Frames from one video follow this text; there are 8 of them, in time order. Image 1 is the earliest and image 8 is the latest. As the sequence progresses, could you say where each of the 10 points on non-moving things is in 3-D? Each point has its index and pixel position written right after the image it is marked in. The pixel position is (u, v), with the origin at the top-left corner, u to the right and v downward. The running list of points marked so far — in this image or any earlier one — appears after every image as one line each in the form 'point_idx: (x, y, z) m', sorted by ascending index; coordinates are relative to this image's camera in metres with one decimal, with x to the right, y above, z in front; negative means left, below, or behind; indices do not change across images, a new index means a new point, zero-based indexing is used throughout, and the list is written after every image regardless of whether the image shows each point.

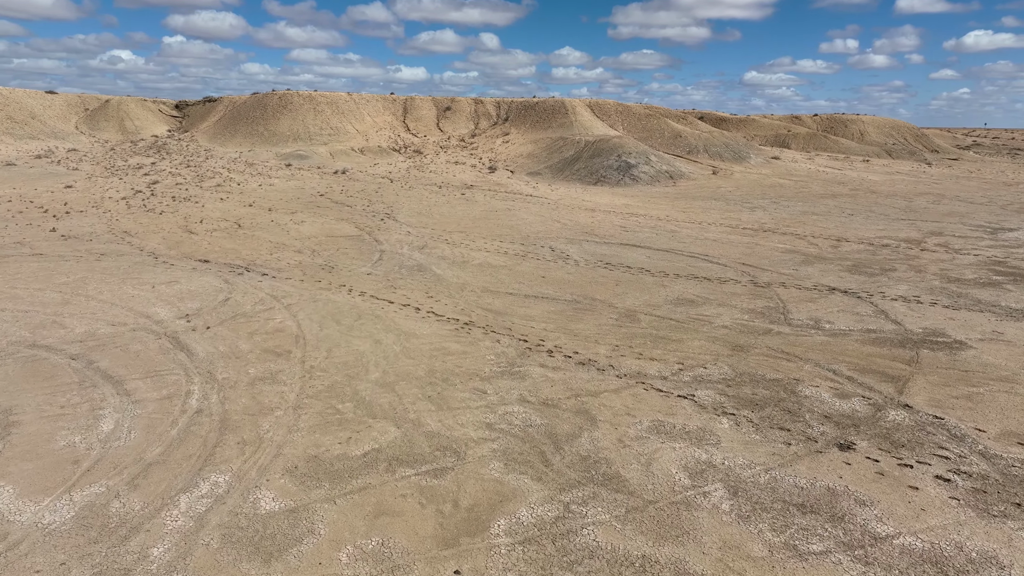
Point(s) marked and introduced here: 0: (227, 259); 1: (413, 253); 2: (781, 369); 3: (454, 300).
0: (-7.4, +0.7, +18.1) m
1: (-2.8, +0.9, +19.6) m
2: (+4.2, -1.3, +10.9) m
3: (-1.2, -0.3, +14.9) m
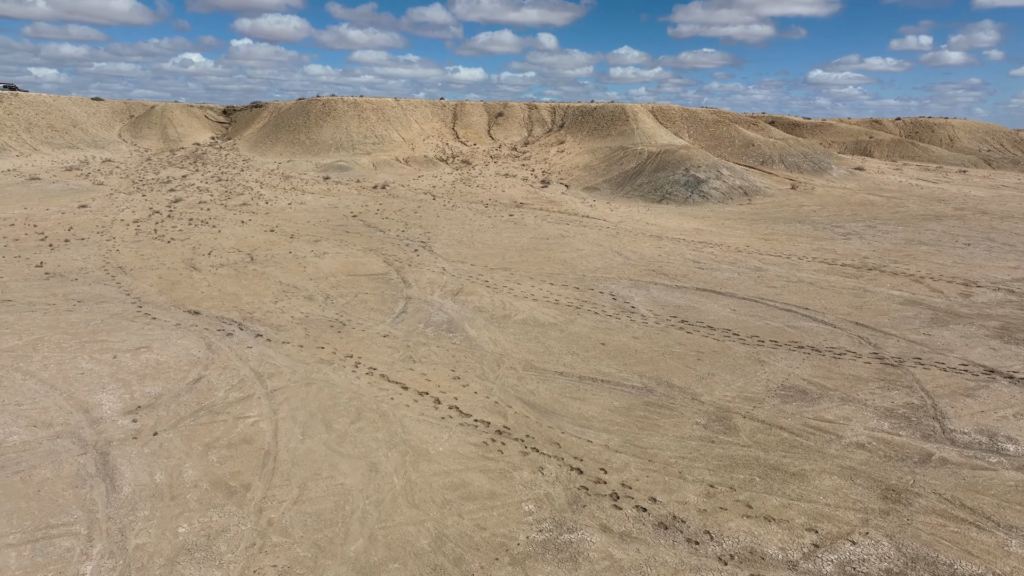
0: (-6.3, -0.5, +15.1) m
1: (-1.6, -0.4, +16.2) m
2: (+4.7, -2.7, +7.1) m
3: (-0.4, -1.6, +11.5) m
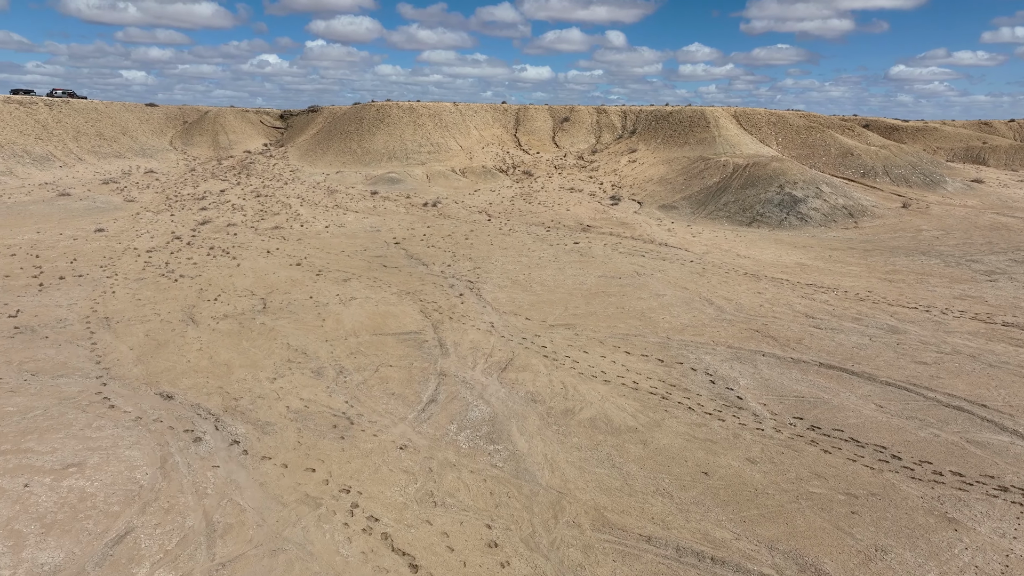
0: (-5.2, -1.8, +11.7) m
1: (-0.4, -1.7, +12.5) m
2: (+5.0, -4.2, +2.8) m
3: (+0.3, -3.0, +7.6) m
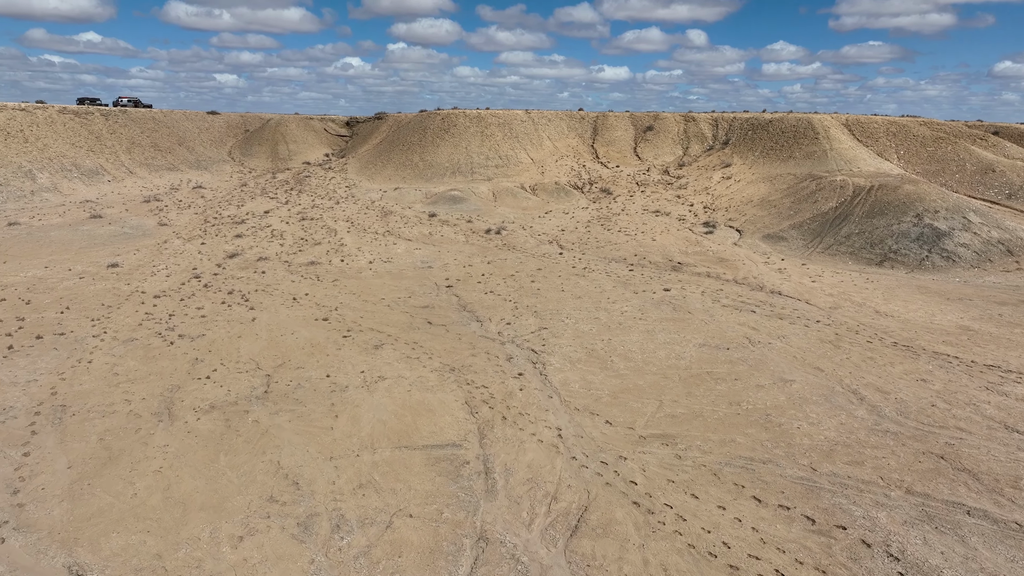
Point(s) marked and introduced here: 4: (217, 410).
0: (-4.4, -3.2, +8.0) m
1: (+0.4, -3.3, +8.2) m
2: (+4.8, -5.8, -2.0) m
3: (+0.6, -4.5, +3.3) m
4: (-5.1, -2.1, +12.0) m
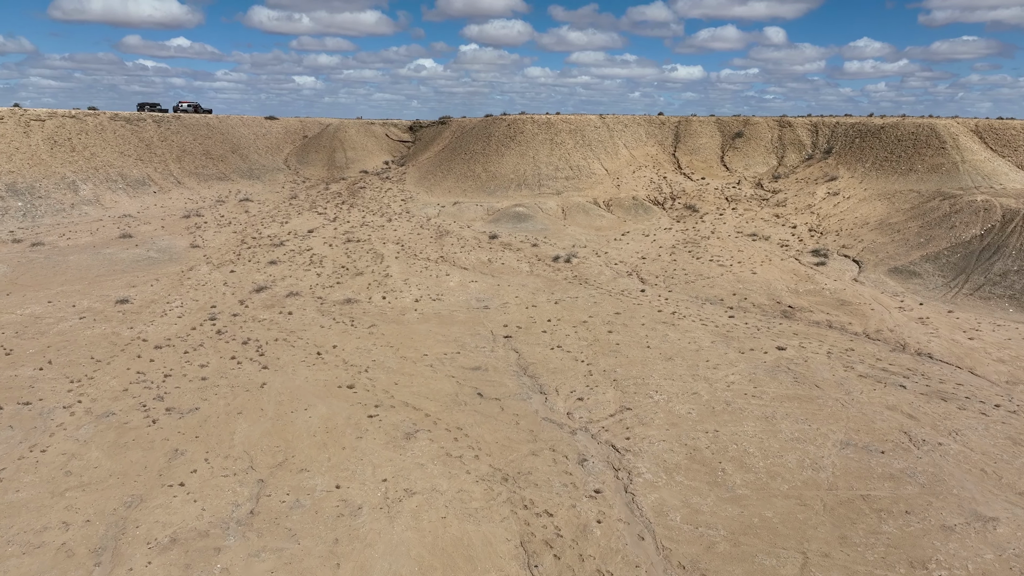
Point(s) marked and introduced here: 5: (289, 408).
0: (-3.9, -4.3, +4.6) m
1: (+0.9, -4.5, +4.4) m
2: (+4.2, -7.1, -6.1) m
3: (+0.6, -5.8, -0.5) m
4: (-4.2, -3.2, +8.7) m
5: (-4.0, -2.1, +12.6) m
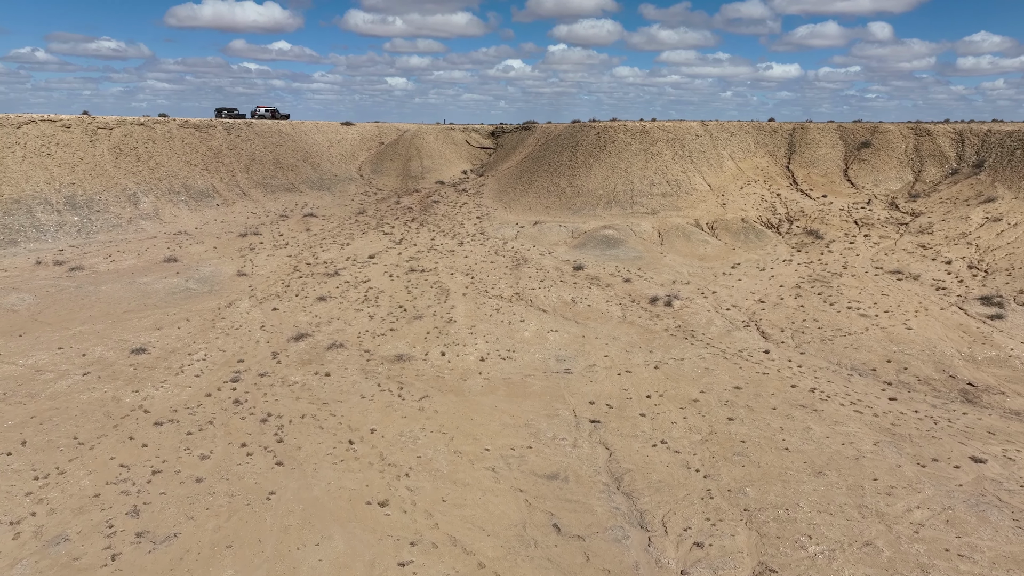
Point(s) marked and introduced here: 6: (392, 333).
0: (-3.7, -5.5, +1.3) m
1: (+1.0, -5.8, +0.5) m
2: (+3.0, -8.5, -10.3) m
3: (+0.1, -7.0, -4.3) m
4: (-3.5, -4.4, +5.4) m
5: (-2.8, -3.3, +9.3) m
6: (-2.9, -1.1, +16.8) m
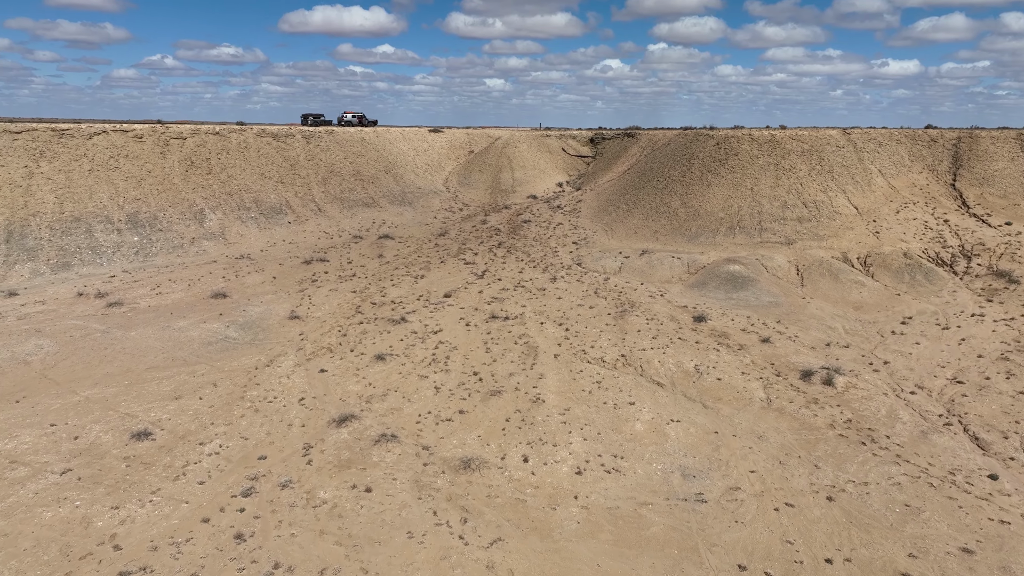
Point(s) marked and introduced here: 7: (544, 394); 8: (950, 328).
0: (-3.9, -6.7, -2.4) m
1: (+0.7, -7.2, -3.8) m
2: (+1.2, -9.9, -14.8) m
3: (-0.9, -8.4, -8.4) m
4: (-3.1, -5.6, +1.7) m
5: (-1.9, -4.6, +5.4) m
6: (-1.0, -2.4, +12.9) m
7: (+0.6, -2.1, +13.8) m
8: (+11.1, -0.9, +17.7) m
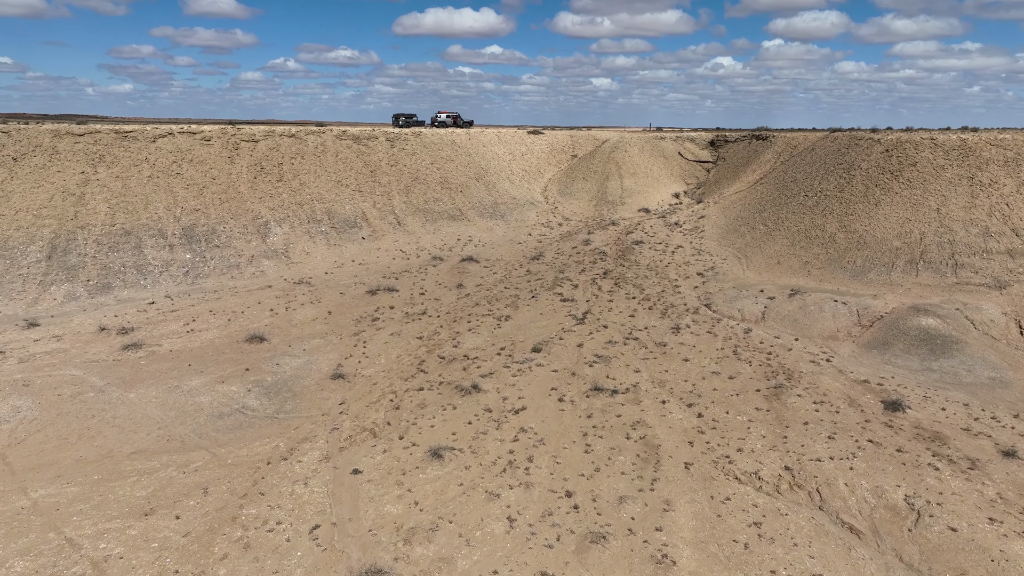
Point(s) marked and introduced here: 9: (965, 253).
0: (-4.9, -7.8, -6.4) m
1: (-0.5, -8.4, -8.5) m
2: (-1.7, -11.1, -19.4) m
3: (-2.8, -9.5, -12.8) m
4: (-3.5, -6.7, -2.6) m
5: (-1.8, -5.7, +1.0) m
6: (+0.4, -3.5, +8.2) m
7: (+2.1, -3.3, +8.9) m
8: (+13.1, -2.5, +11.3) m
9: (+12.5, +1.0, +19.1) m
